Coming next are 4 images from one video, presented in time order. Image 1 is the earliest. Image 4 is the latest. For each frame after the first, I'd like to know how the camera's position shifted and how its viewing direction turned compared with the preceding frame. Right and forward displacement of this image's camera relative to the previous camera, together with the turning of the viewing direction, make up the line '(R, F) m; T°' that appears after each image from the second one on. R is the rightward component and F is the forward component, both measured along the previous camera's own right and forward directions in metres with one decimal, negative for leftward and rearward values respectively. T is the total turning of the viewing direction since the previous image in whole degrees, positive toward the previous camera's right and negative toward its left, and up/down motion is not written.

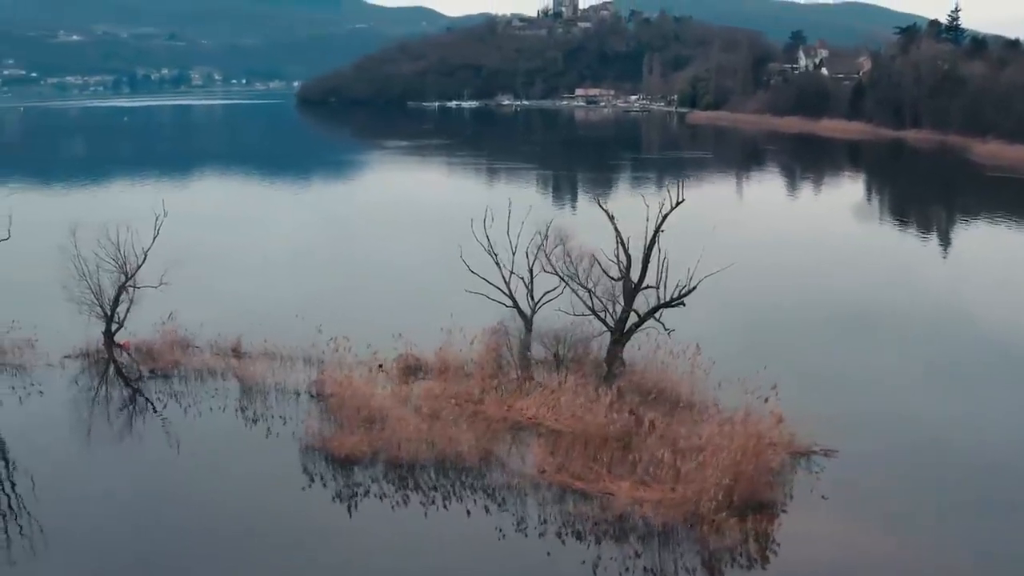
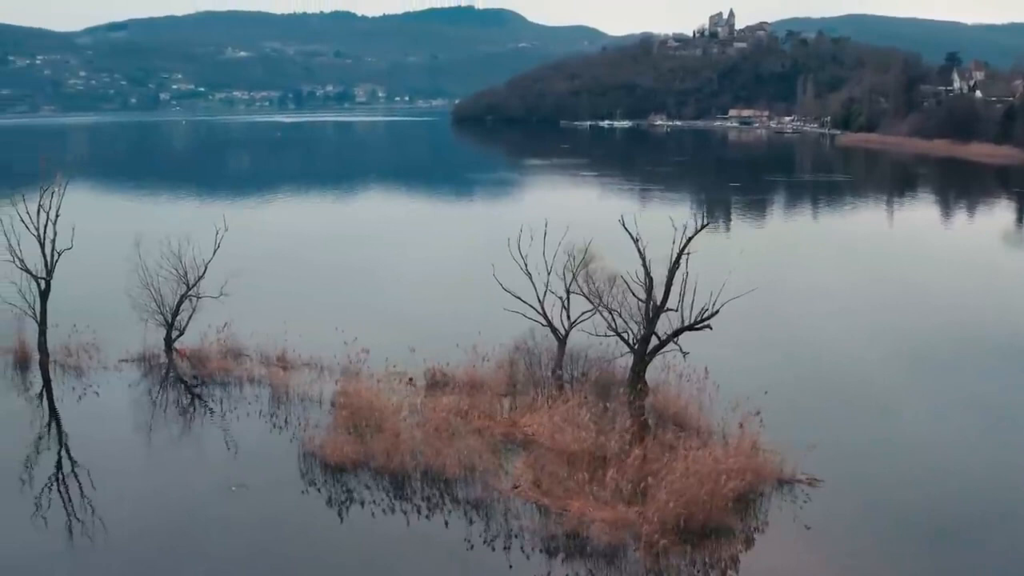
(+1.0, -0.1) m; -7°
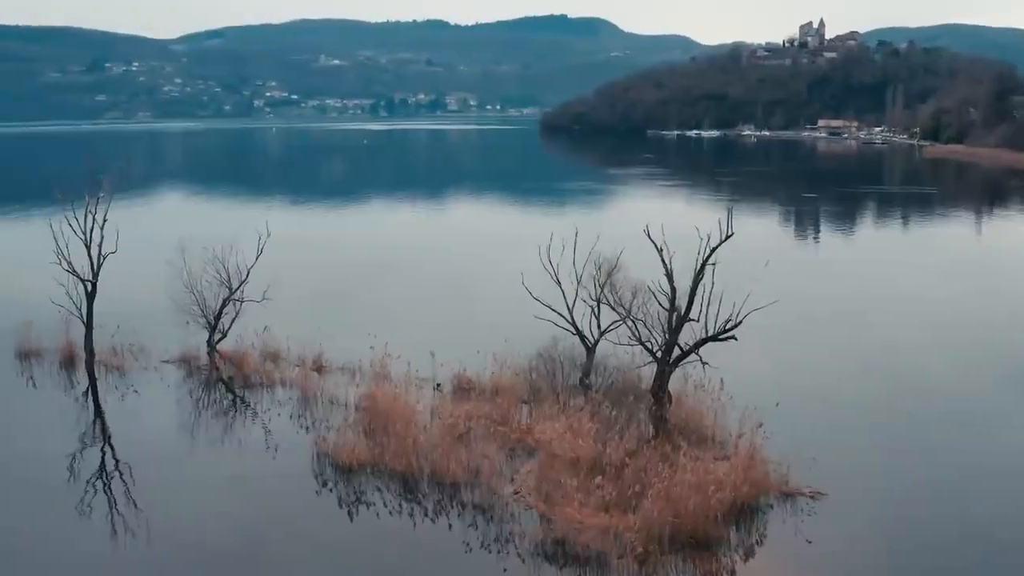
(+0.5, -0.1) m; -4°
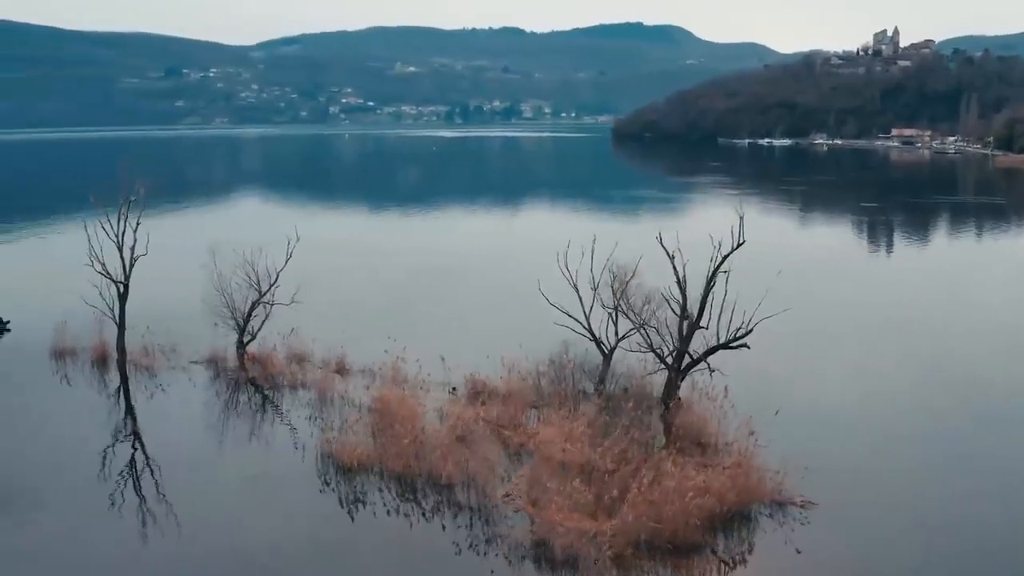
(+0.5, -0.1) m; -3°
